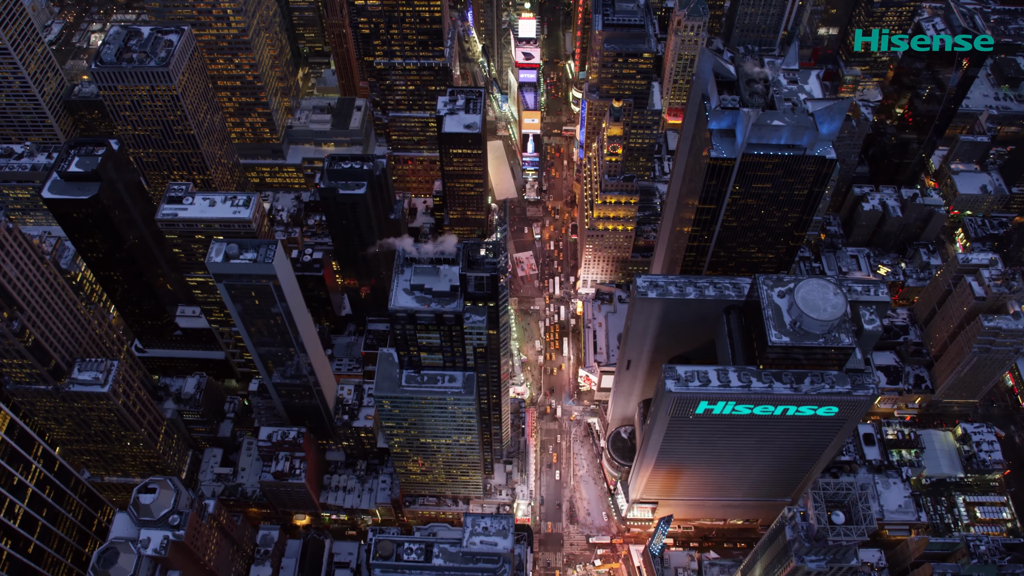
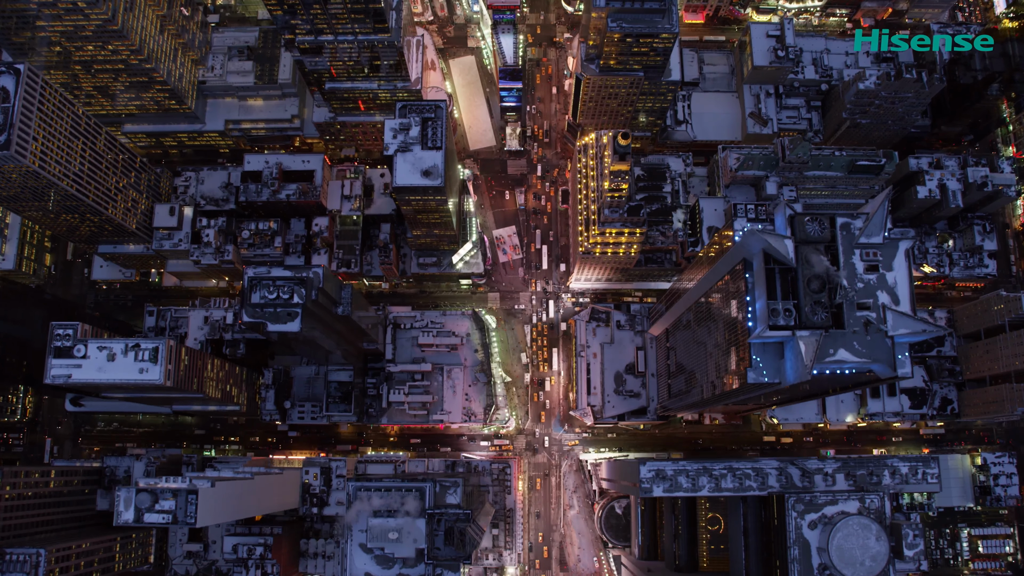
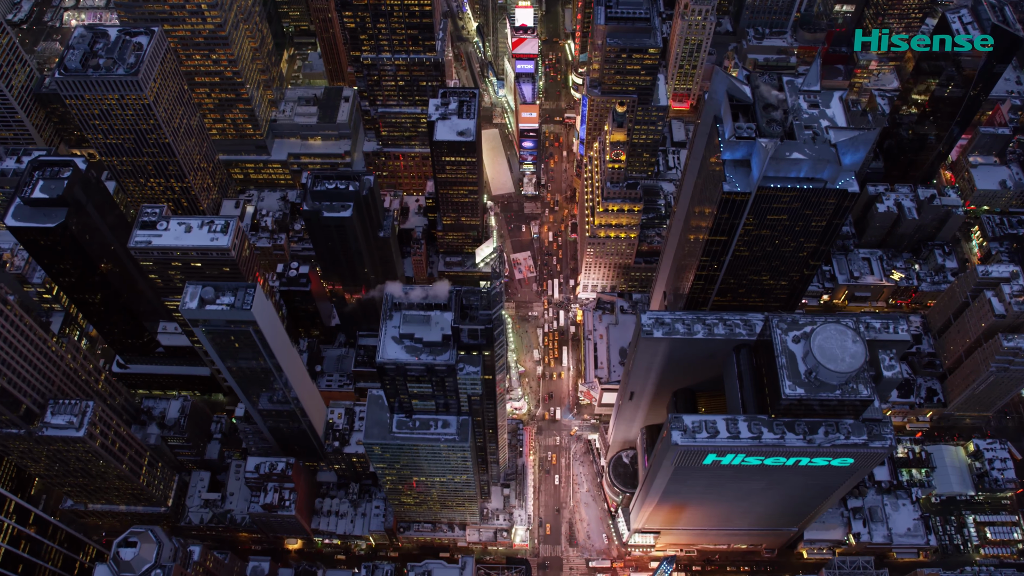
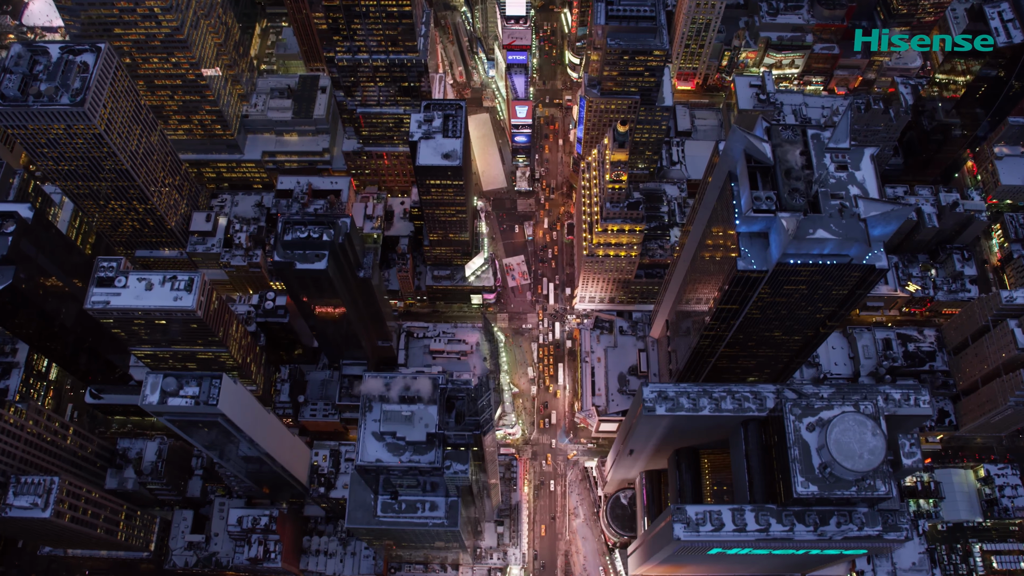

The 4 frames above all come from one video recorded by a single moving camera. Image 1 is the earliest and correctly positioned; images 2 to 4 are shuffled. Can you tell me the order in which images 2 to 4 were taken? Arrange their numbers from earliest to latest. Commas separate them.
3, 4, 2
